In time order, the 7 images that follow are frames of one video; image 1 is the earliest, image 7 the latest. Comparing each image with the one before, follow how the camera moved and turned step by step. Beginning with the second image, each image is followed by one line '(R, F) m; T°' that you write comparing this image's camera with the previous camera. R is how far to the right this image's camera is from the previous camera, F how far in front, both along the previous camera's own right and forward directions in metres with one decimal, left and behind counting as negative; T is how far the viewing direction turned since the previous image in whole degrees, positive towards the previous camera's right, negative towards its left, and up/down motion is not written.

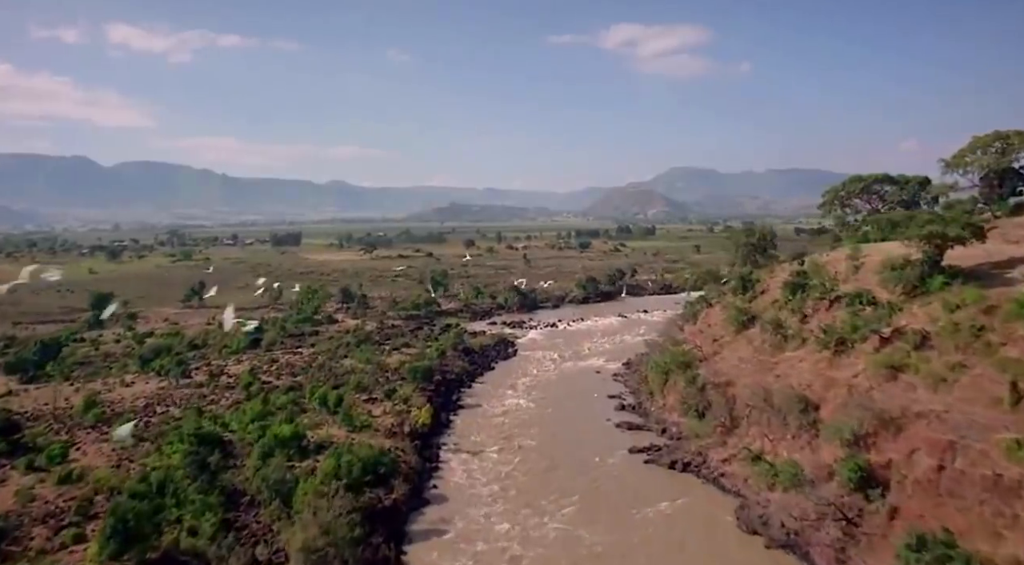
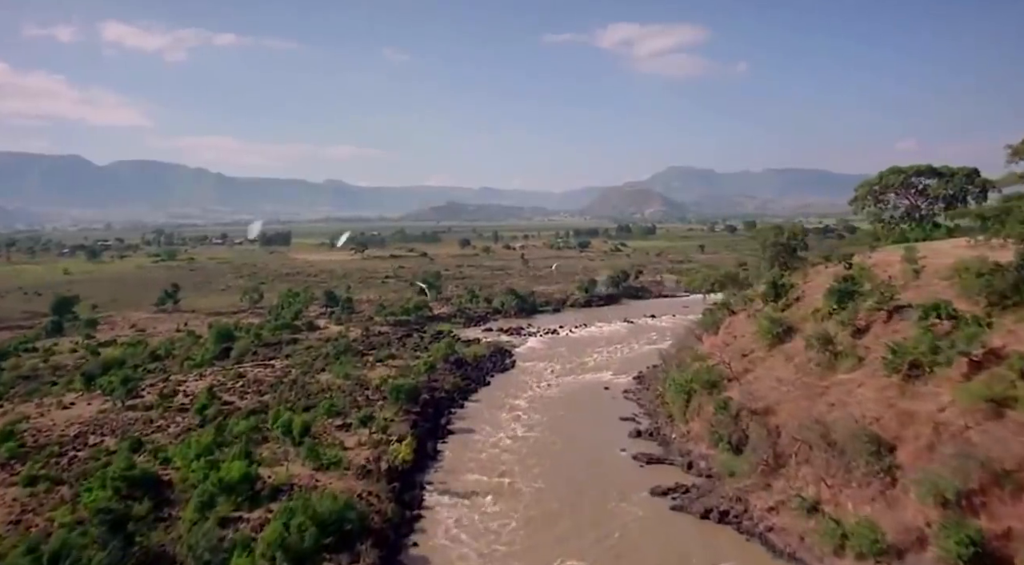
(0.0, +5.8) m; 0°
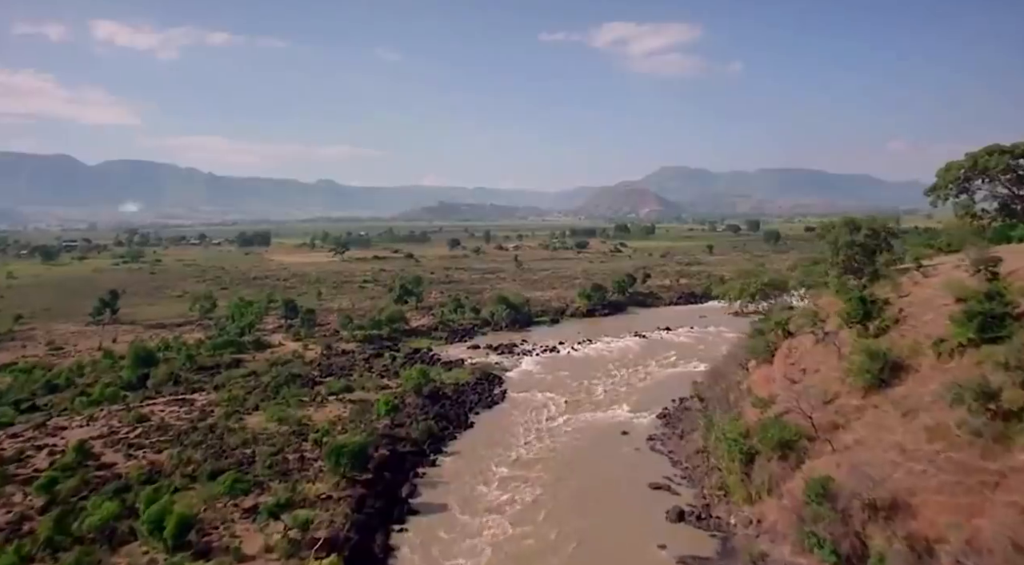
(+0.2, +11.0) m; 0°
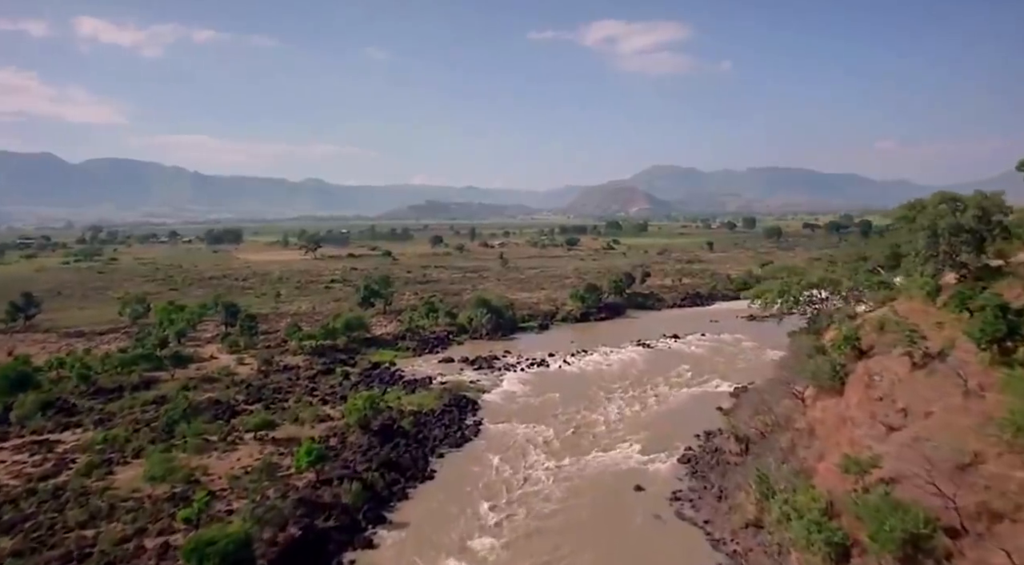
(+0.5, +9.6) m; +1°
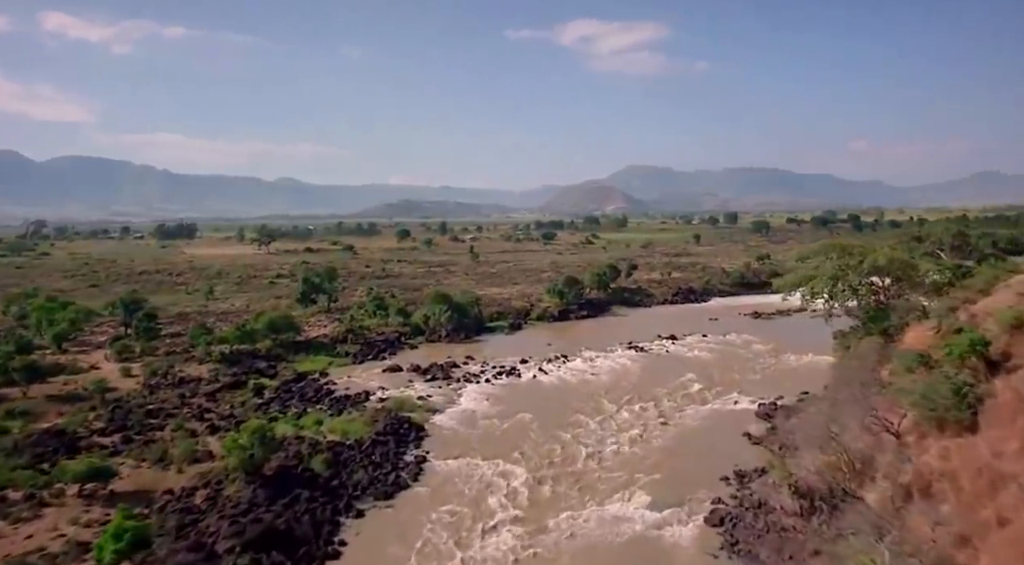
(+0.7, +9.4) m; +2°
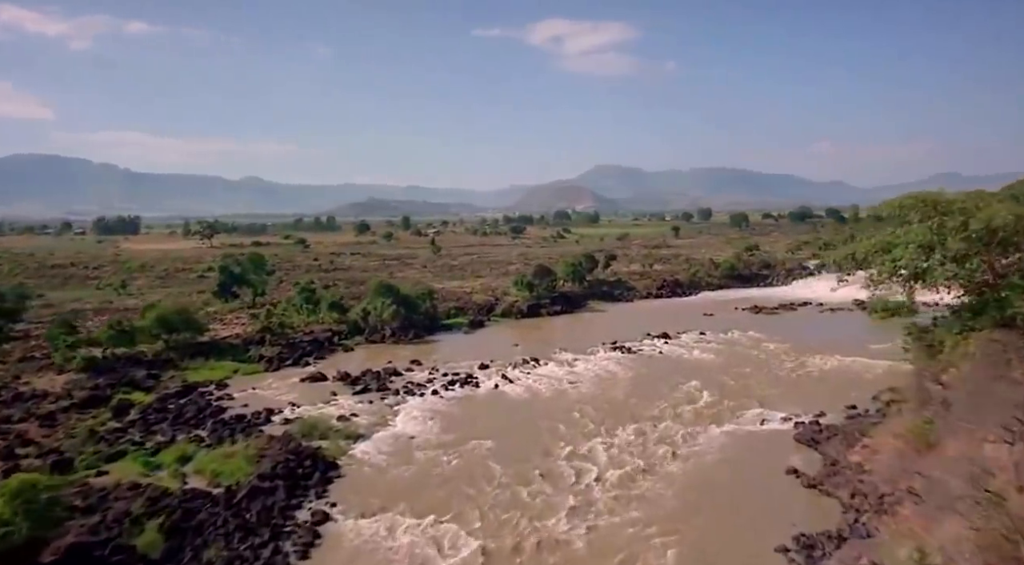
(+0.6, +8.3) m; +2°
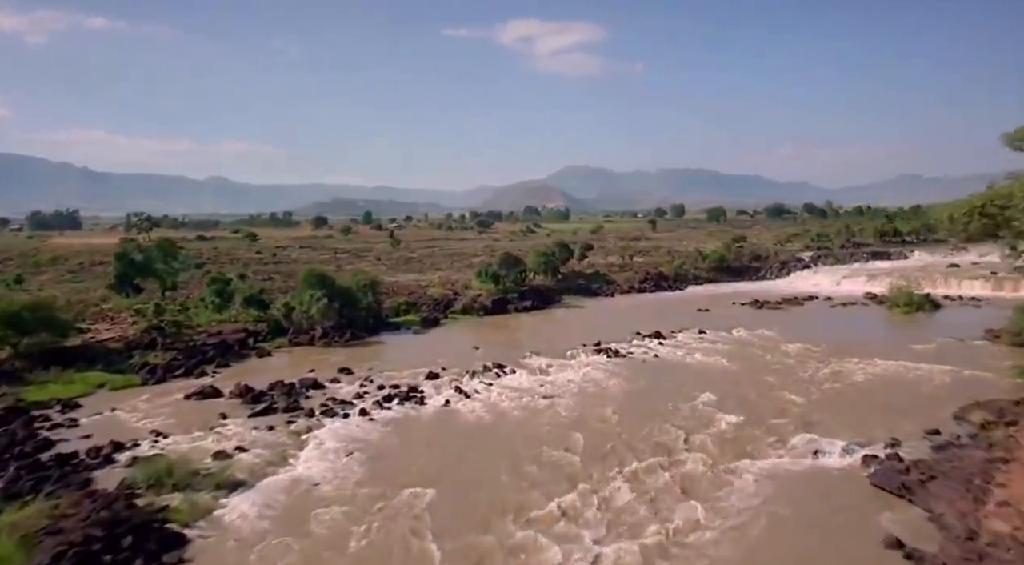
(+0.4, +7.2) m; +2°
